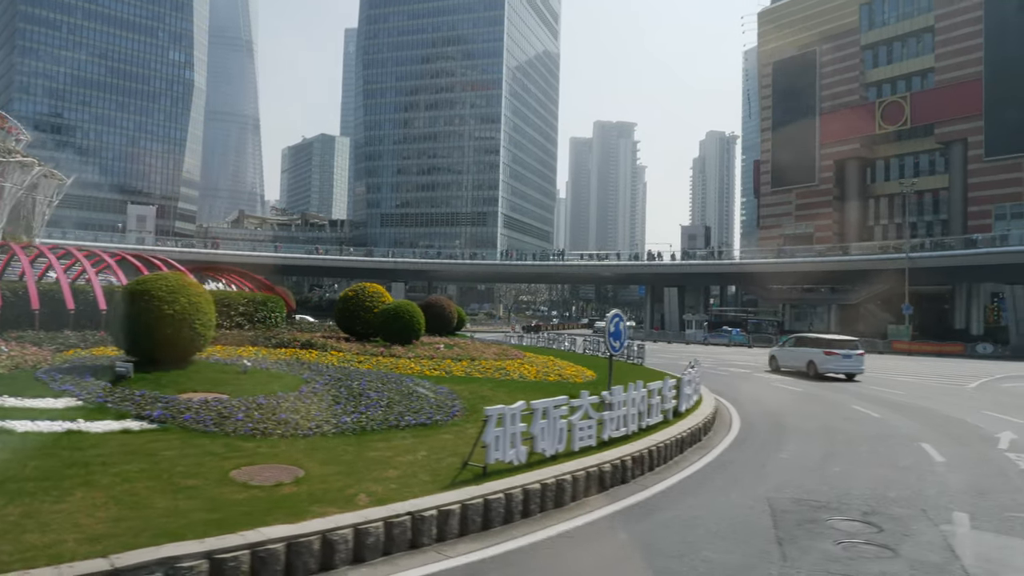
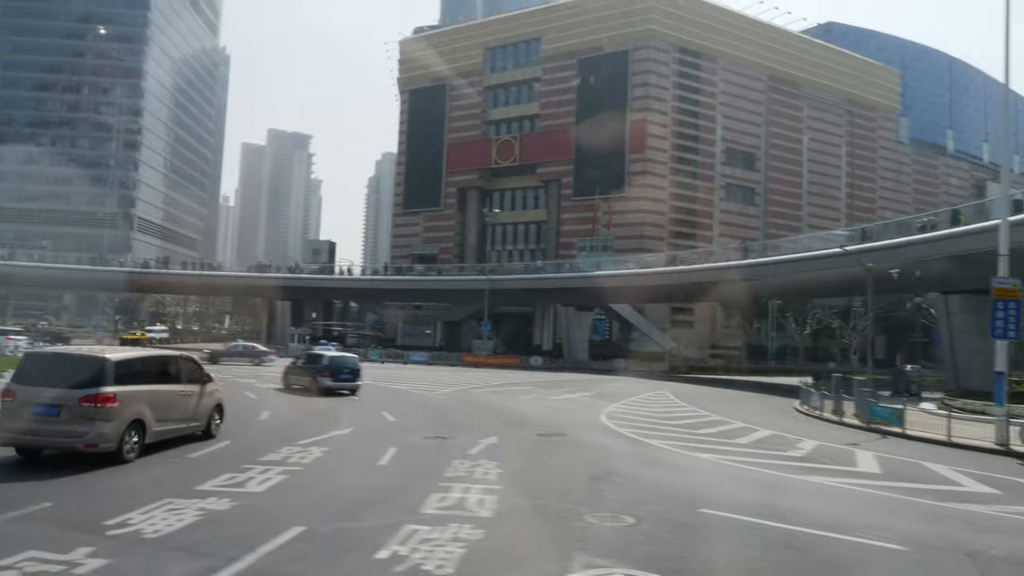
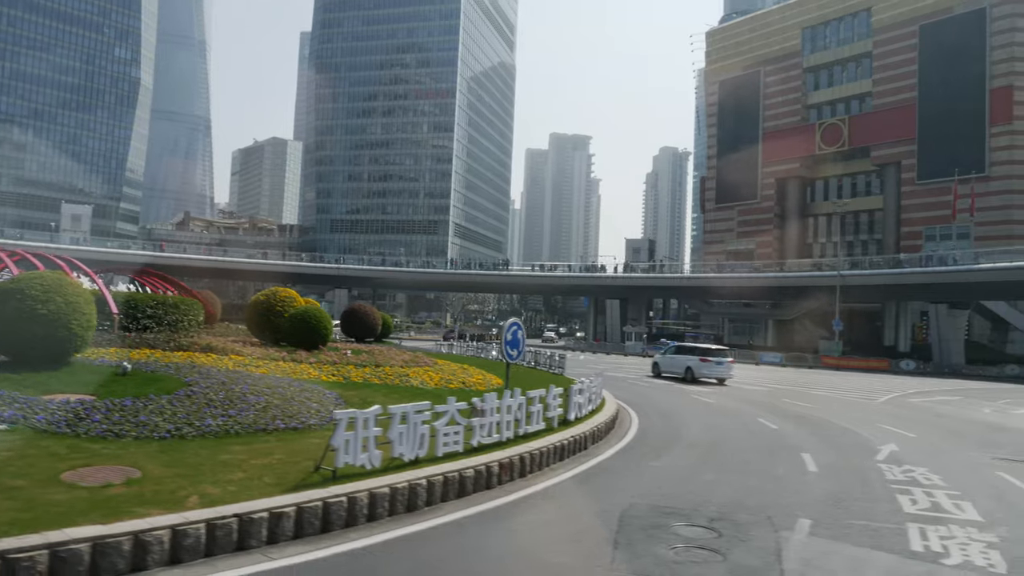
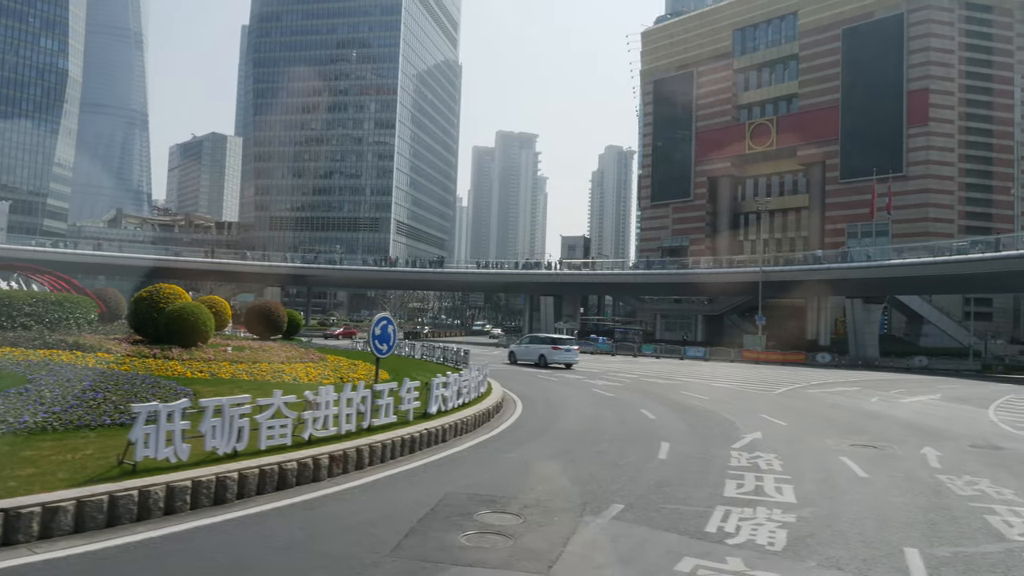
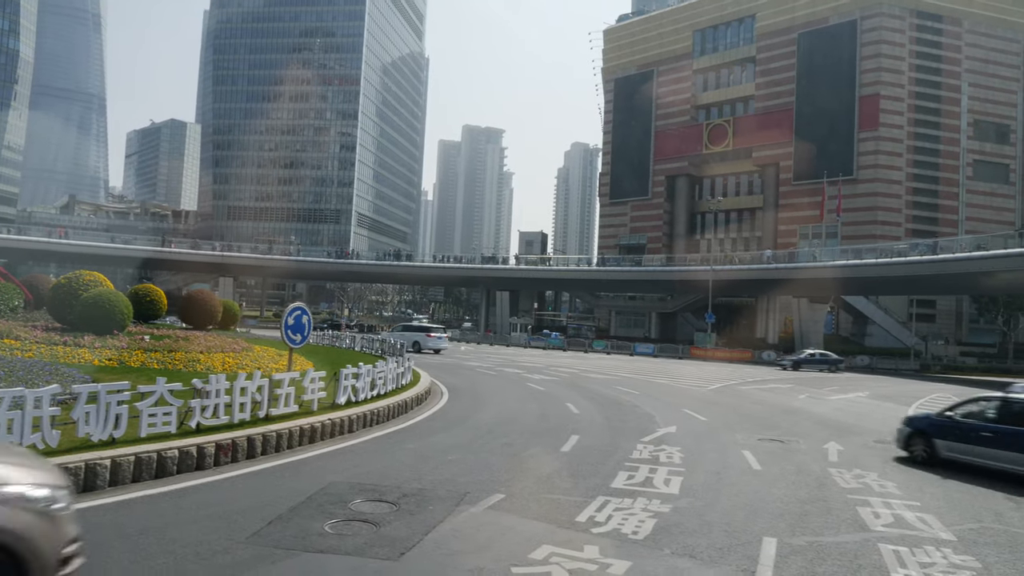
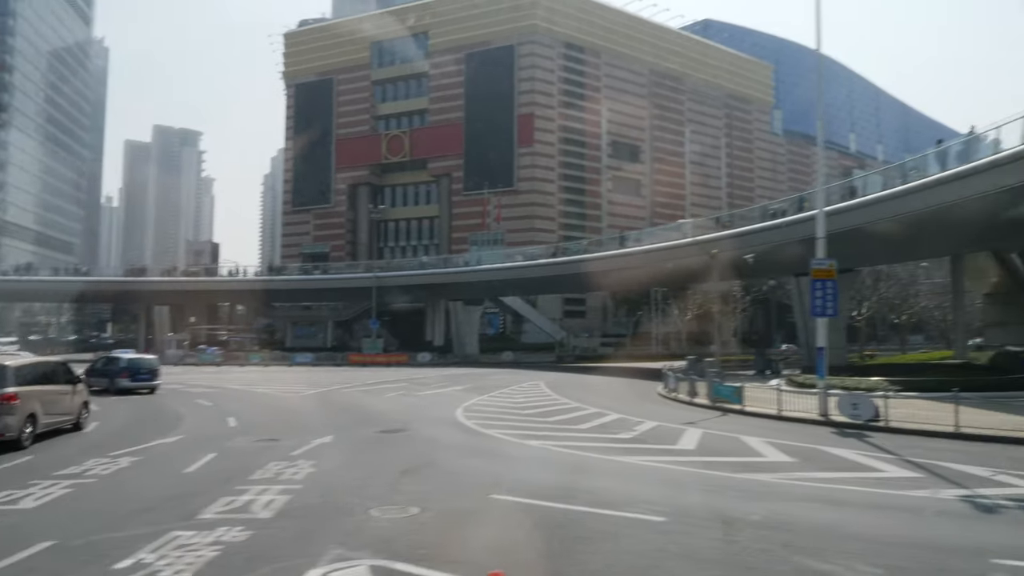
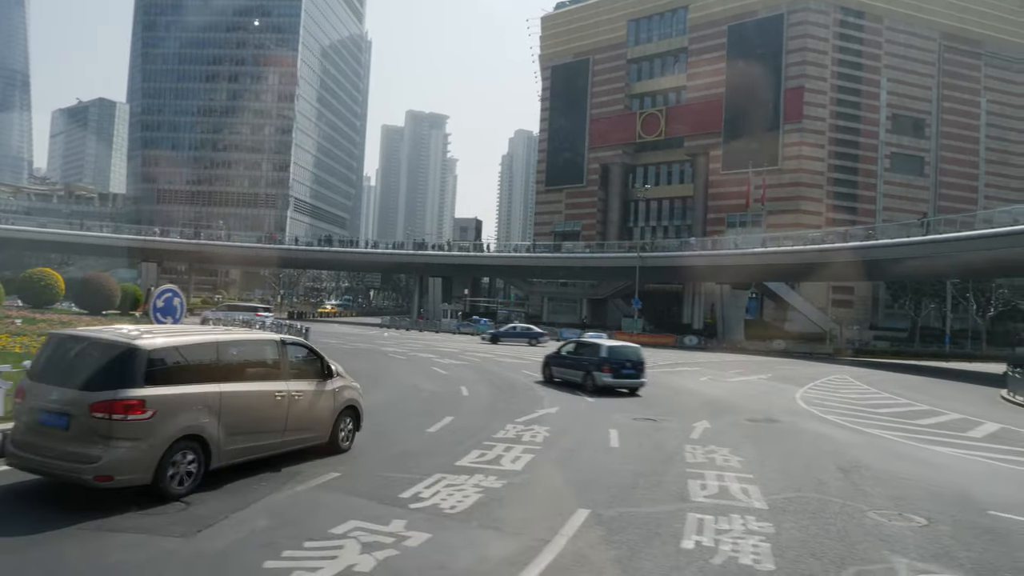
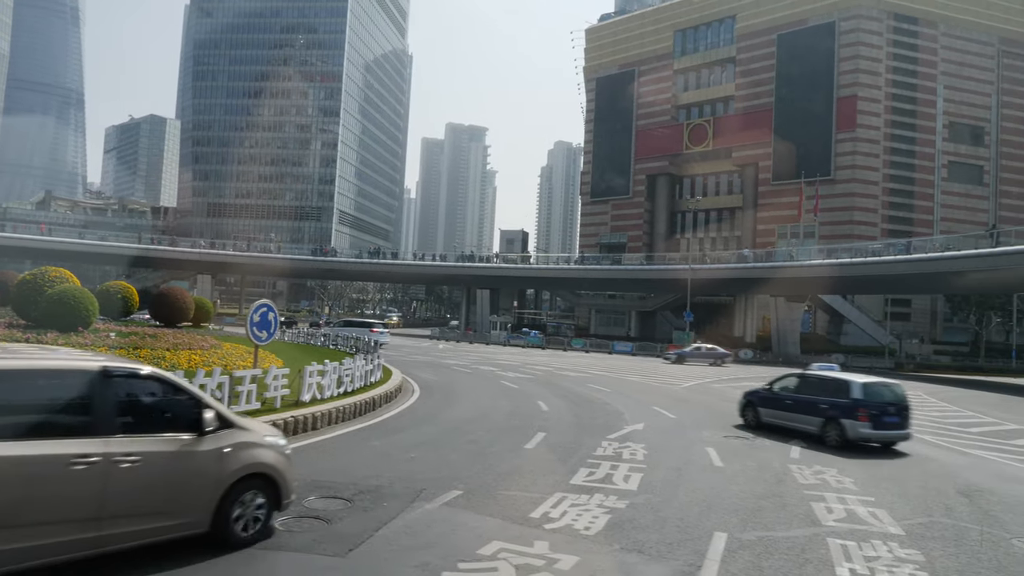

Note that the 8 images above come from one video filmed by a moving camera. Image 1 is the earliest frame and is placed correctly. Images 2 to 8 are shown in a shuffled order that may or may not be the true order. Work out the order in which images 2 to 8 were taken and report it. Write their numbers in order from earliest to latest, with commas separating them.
3, 4, 5, 8, 7, 2, 6
